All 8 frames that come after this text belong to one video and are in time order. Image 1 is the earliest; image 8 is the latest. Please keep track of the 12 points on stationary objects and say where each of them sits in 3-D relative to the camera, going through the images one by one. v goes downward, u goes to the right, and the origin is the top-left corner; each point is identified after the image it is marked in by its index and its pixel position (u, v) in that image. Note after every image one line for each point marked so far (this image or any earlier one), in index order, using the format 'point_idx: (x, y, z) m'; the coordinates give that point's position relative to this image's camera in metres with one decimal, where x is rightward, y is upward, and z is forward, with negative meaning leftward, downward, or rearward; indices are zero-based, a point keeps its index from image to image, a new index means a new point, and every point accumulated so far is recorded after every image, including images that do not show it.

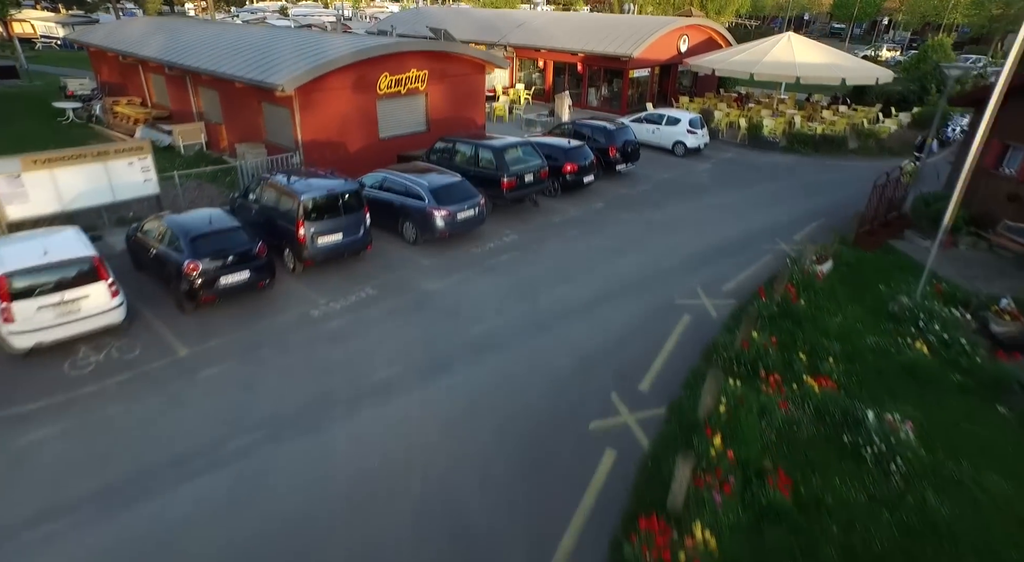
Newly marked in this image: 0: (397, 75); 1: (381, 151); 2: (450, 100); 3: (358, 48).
0: (-3.1, +5.5, +16.7) m
1: (-3.7, +3.6, +17.2) m
2: (-1.9, +5.4, +18.5) m
3: (-3.9, +5.8, +15.5) m
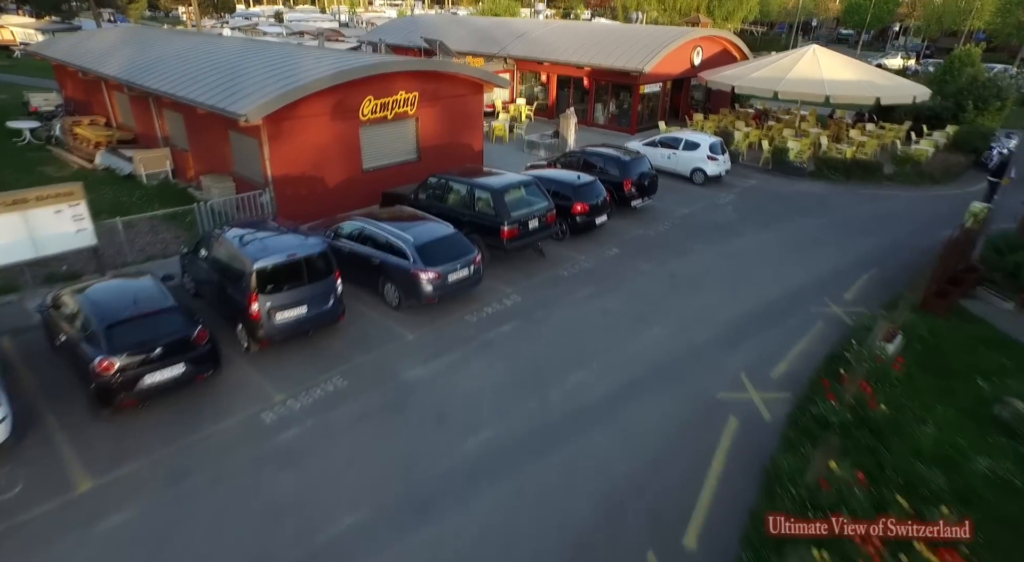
0: (-3.1, +4.3, +14.7) m
1: (-3.7, +2.4, +15.2) m
2: (-1.8, +4.2, +16.5) m
3: (-3.8, +4.6, +13.5) m
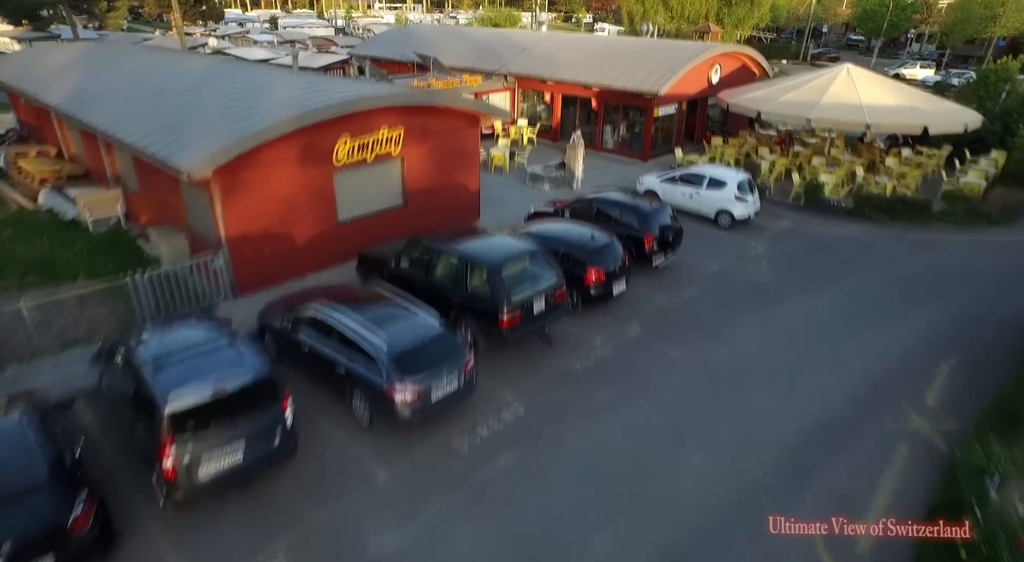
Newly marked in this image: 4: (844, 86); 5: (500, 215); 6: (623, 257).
0: (-3.1, +2.9, +12.5) m
1: (-3.6, +0.9, +13.0) m
2: (-1.8, +2.7, +14.3) m
3: (-3.8, +3.1, +11.3) m
4: (+10.2, +6.0, +19.0) m
5: (-0.4, +1.8, +16.7) m
6: (+2.1, +0.4, +11.8) m
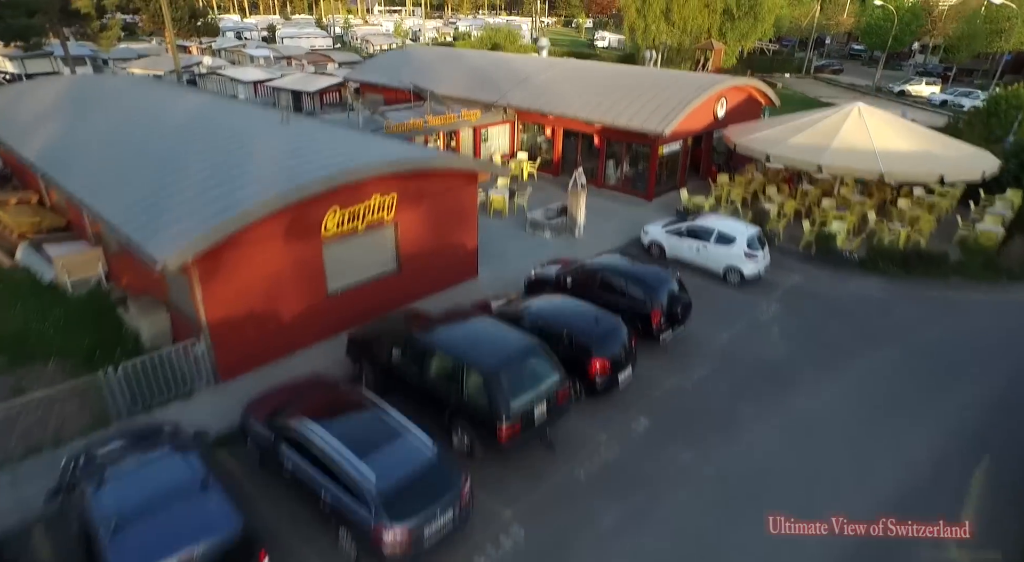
0: (-3.1, +1.4, +11.8) m
1: (-3.6, -0.6, +12.3) m
2: (-1.8, +1.2, +13.6) m
3: (-3.8, +1.6, +10.6) m
4: (+10.2, +4.5, +18.3) m
5: (-0.4, +0.3, +16.0) m
6: (+2.1, -1.0, +11.1) m
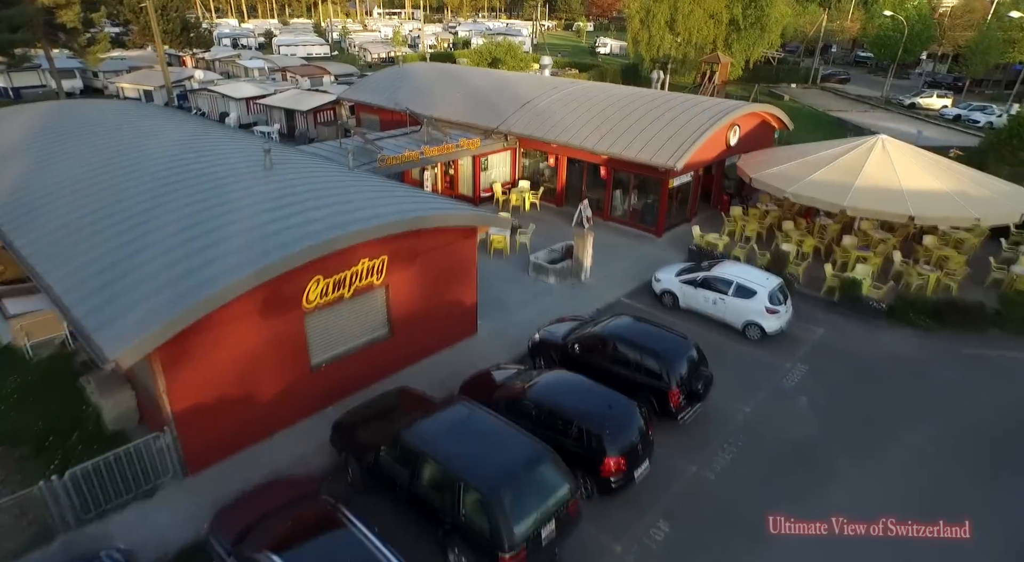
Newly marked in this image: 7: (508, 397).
0: (-3.1, +0.1, +10.7) m
1: (-3.6, -1.9, +11.1) m
2: (-1.8, -0.1, +12.5) m
3: (-3.8, +0.3, +9.5) m
4: (+10.3, +3.3, +17.1) m
5: (-0.3, -1.0, +14.8) m
6: (+2.1, -2.3, +9.9) m
7: (-0.1, -2.0, +10.6) m
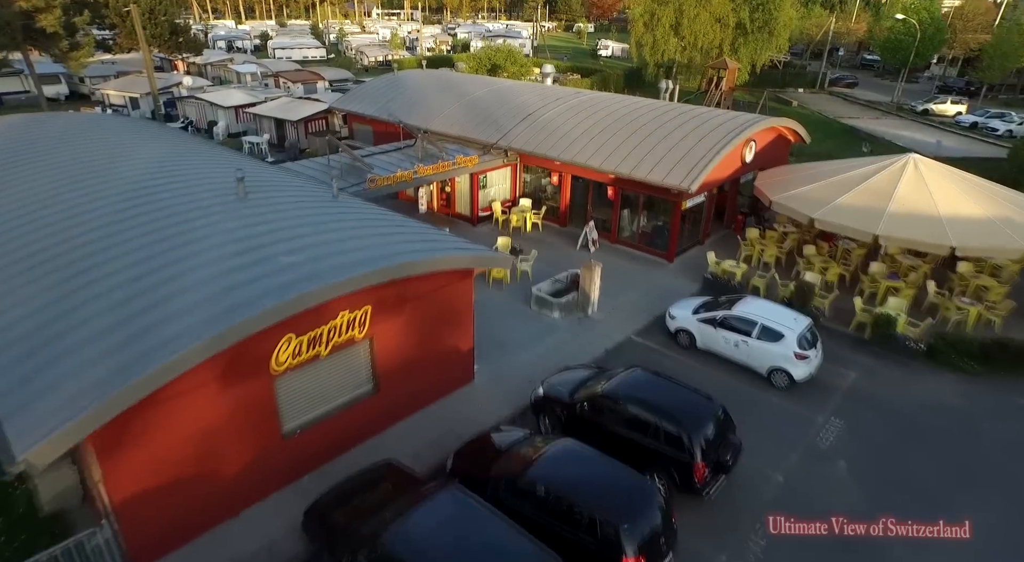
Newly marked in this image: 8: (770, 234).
0: (-3.0, -0.8, +9.3) m
1: (-3.6, -2.8, +9.7) m
2: (-1.8, -0.9, +11.0) m
3: (-3.8, -0.5, +8.1) m
4: (+10.3, +2.4, +15.7) m
5: (-0.3, -1.9, +13.4) m
6: (+2.2, -3.2, +8.5) m
7: (-0.1, -2.9, +9.2) m
8: (+8.0, +1.4, +19.2) m
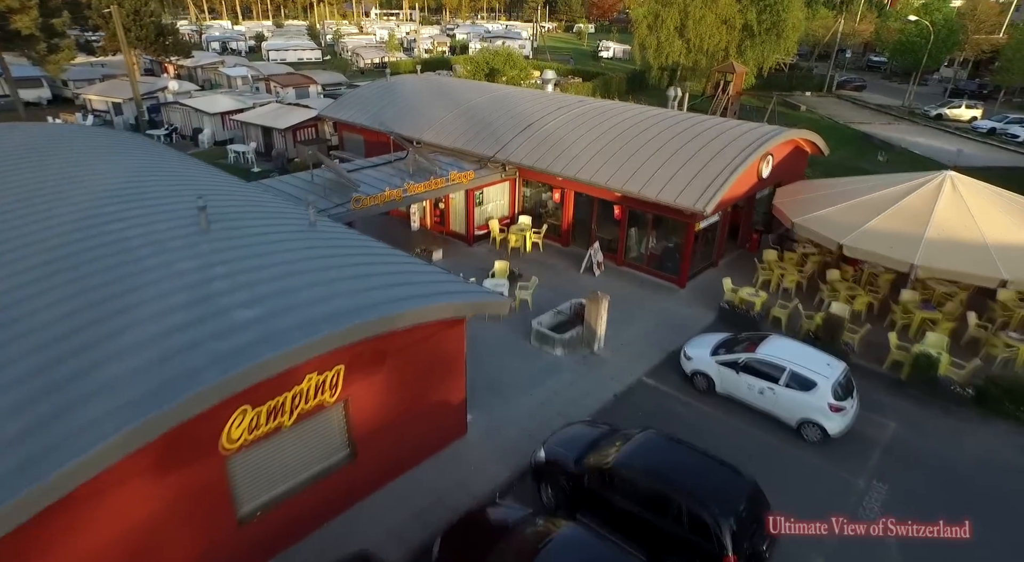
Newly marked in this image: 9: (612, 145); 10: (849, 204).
0: (-3.1, -1.6, +7.8) m
1: (-3.6, -3.5, +8.2) m
2: (-1.8, -1.7, +9.6) m
3: (-3.8, -1.3, +6.6) m
4: (+10.2, +1.6, +14.3) m
5: (-0.4, -2.6, +11.9) m
6: (+2.1, -4.0, +7.0) m
7: (-0.1, -3.6, +7.8) m
8: (+8.0, +0.7, +17.7) m
9: (+3.1, +4.2, +18.9) m
10: (+8.5, +2.0, +15.6) m
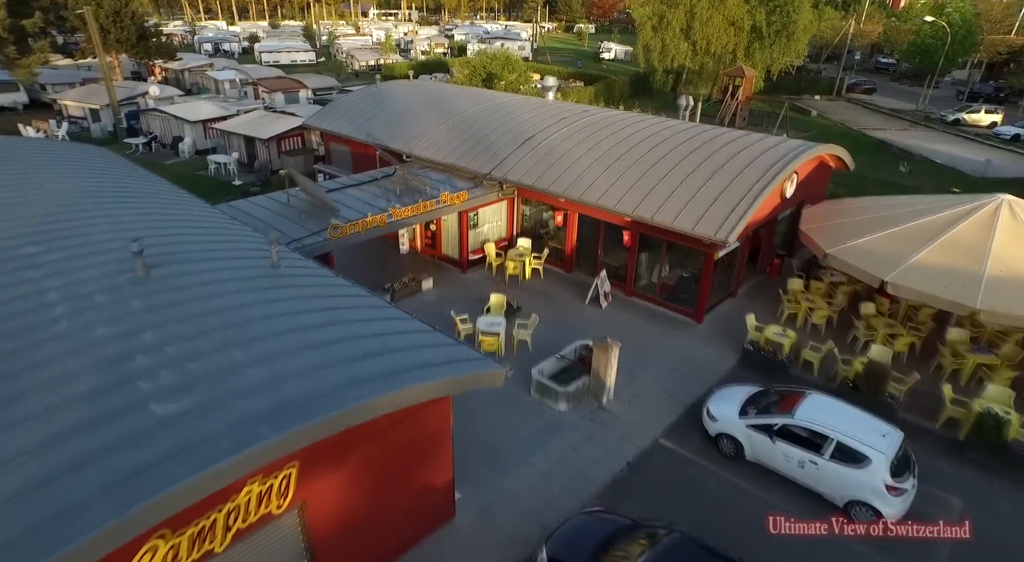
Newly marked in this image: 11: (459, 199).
0: (-3.1, -2.4, +6.0) m
1: (-3.7, -4.4, +6.5) m
2: (-1.9, -2.6, +7.8) m
3: (-3.9, -2.2, +4.8) m
4: (+10.2, +0.8, +12.5) m
5: (-0.4, -3.5, +10.2) m
6: (+2.1, -4.8, +5.3) m
7: (-0.2, -4.5, +6.0) m
8: (+7.9, -0.2, +15.9) m
9: (+3.0, +3.3, +17.2) m
10: (+8.4, +1.1, +13.8) m
11: (-1.5, +2.3, +16.7) m
